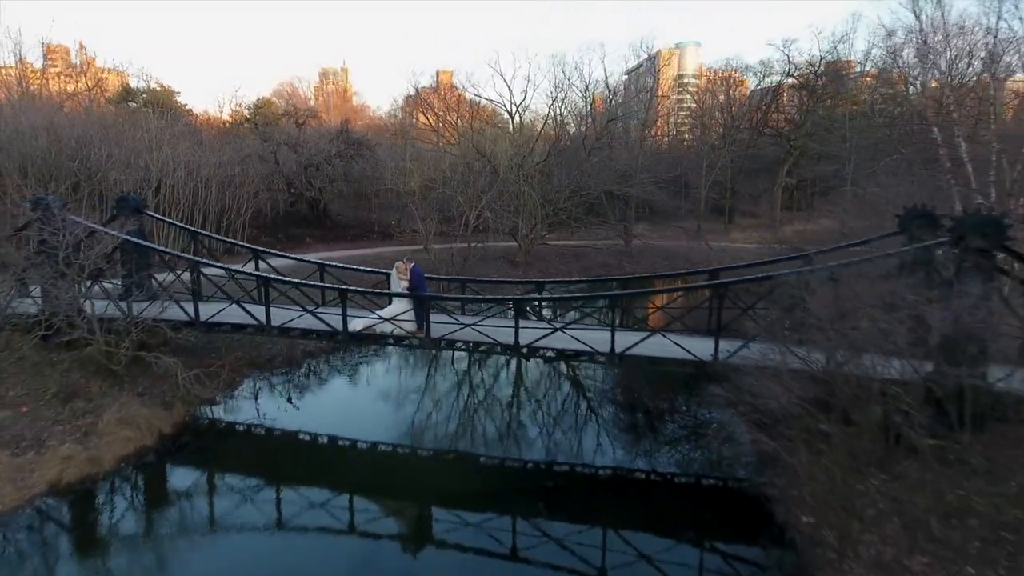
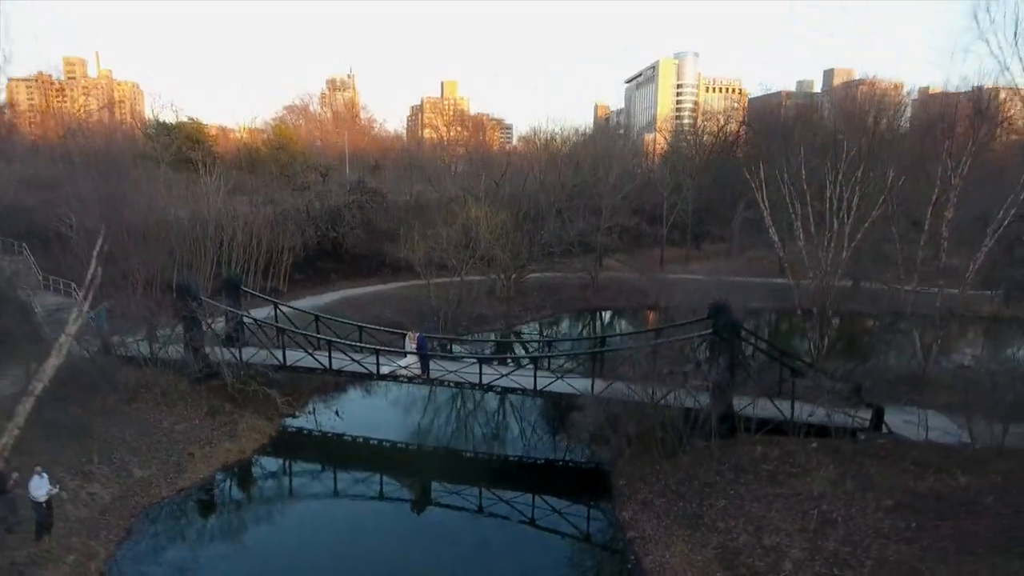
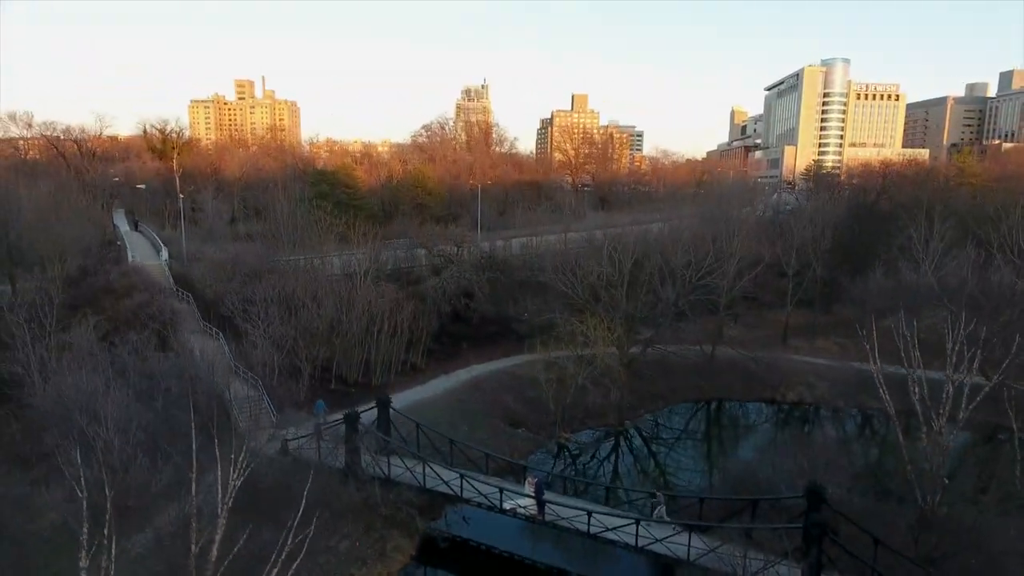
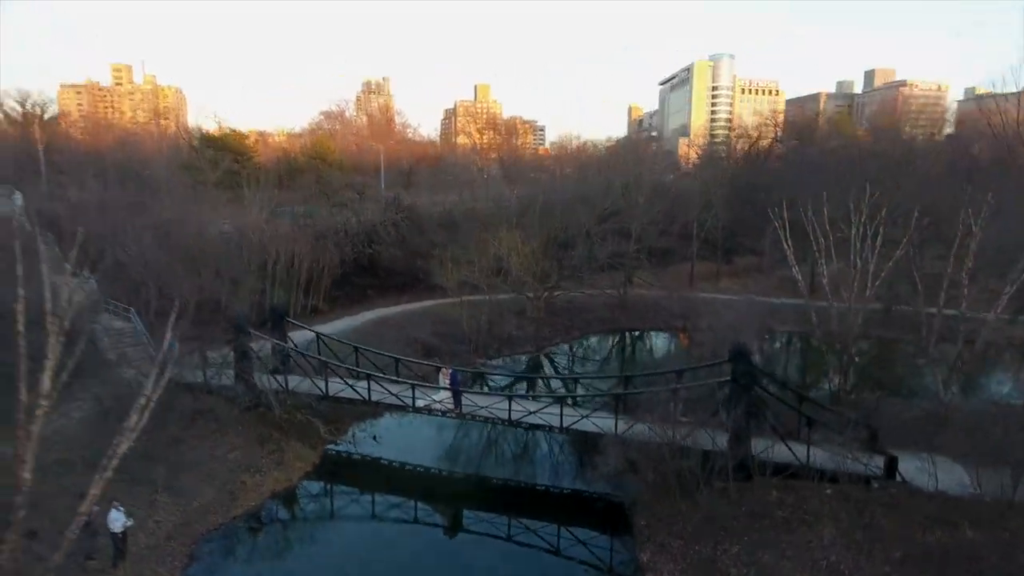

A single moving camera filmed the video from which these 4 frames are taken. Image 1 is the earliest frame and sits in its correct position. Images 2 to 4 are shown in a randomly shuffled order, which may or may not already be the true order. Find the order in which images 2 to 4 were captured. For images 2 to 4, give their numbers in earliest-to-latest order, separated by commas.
2, 4, 3
